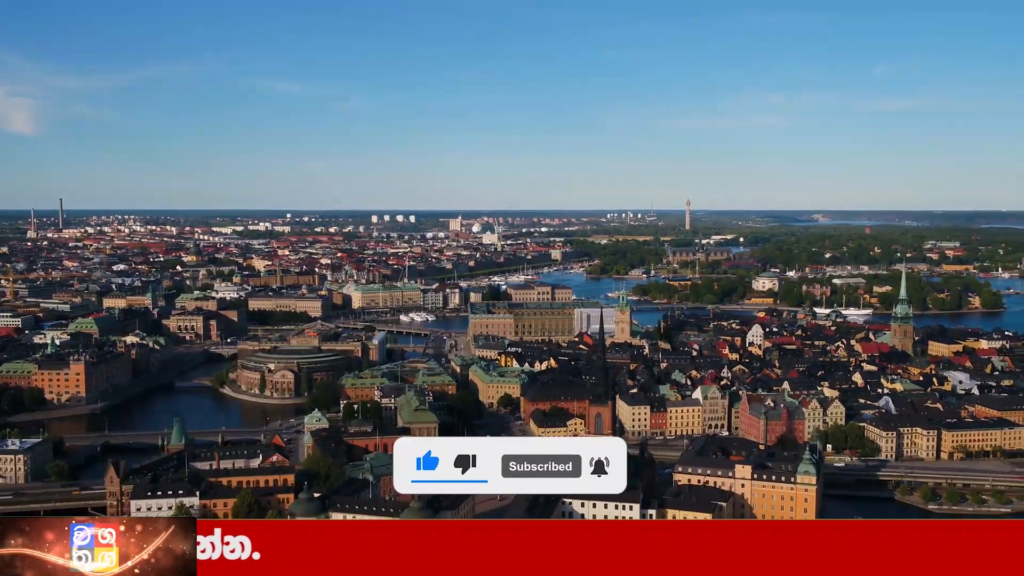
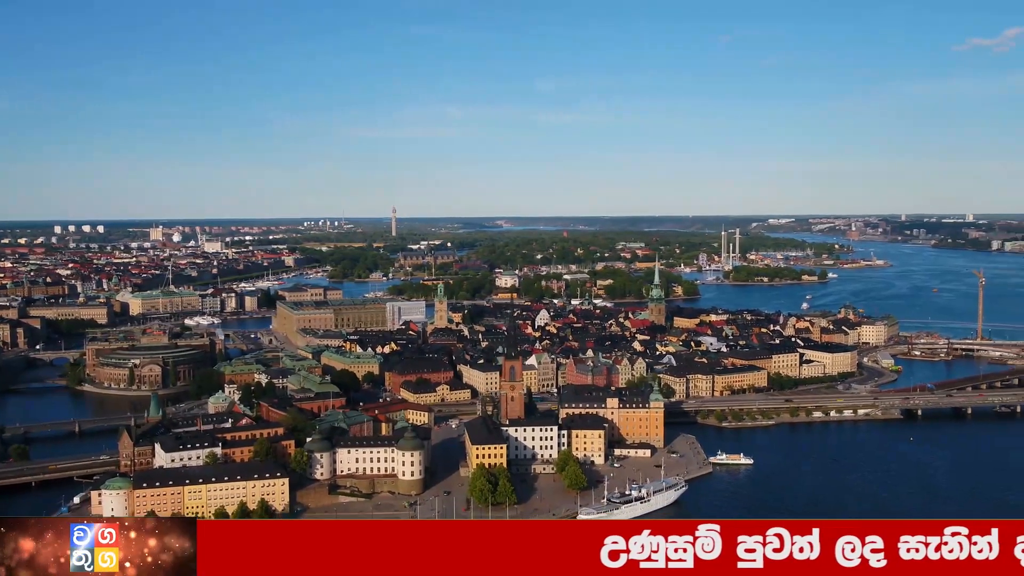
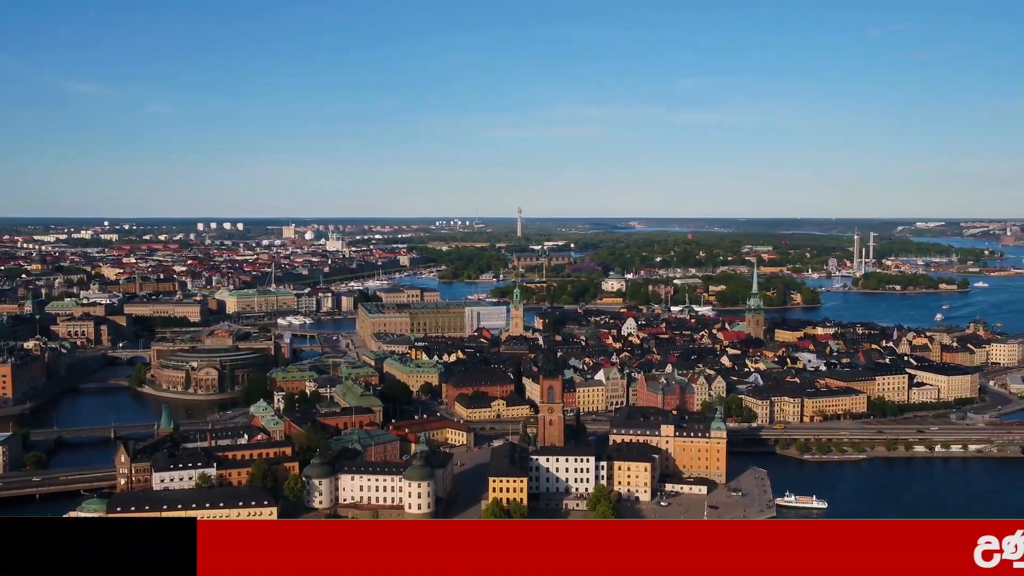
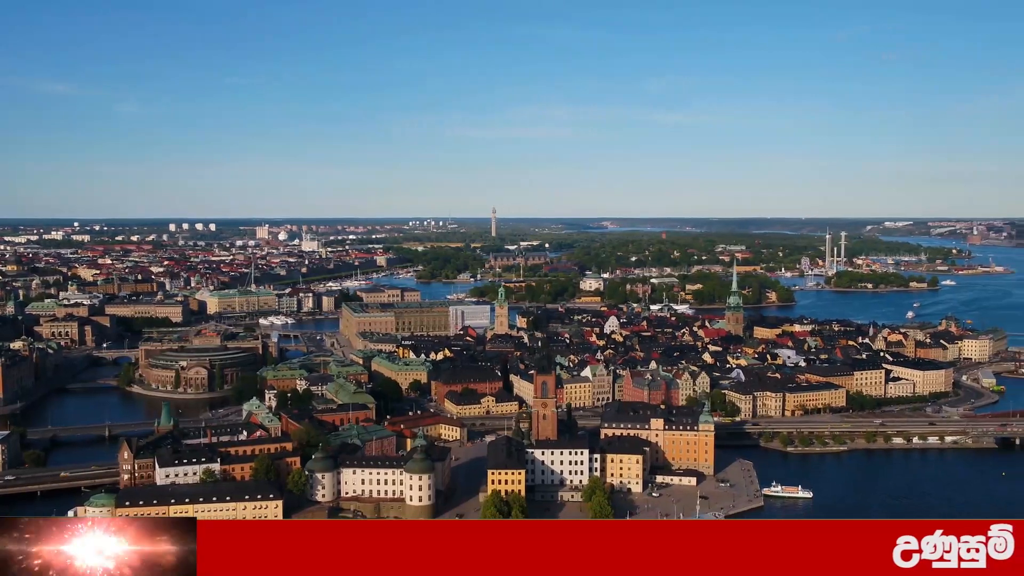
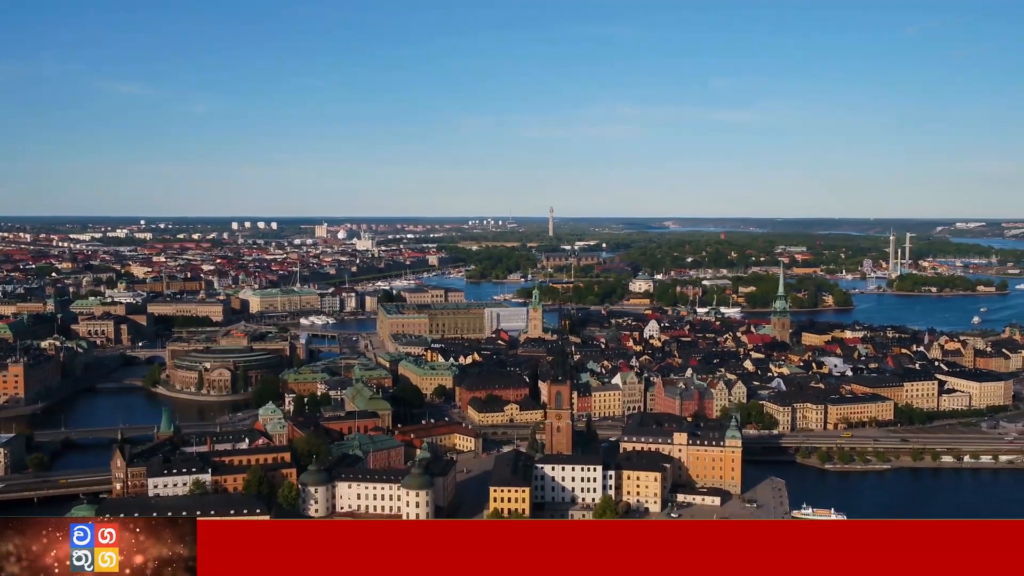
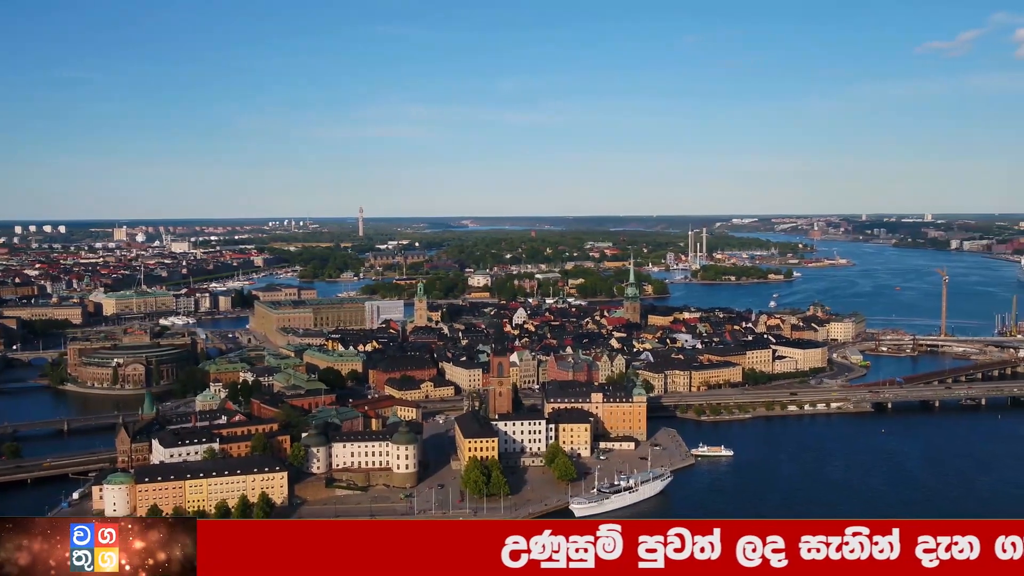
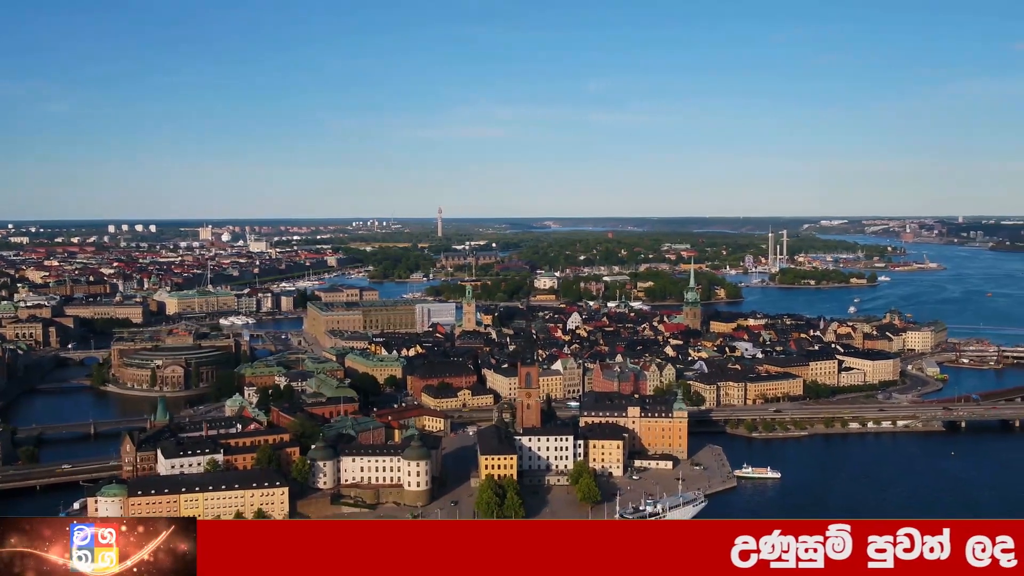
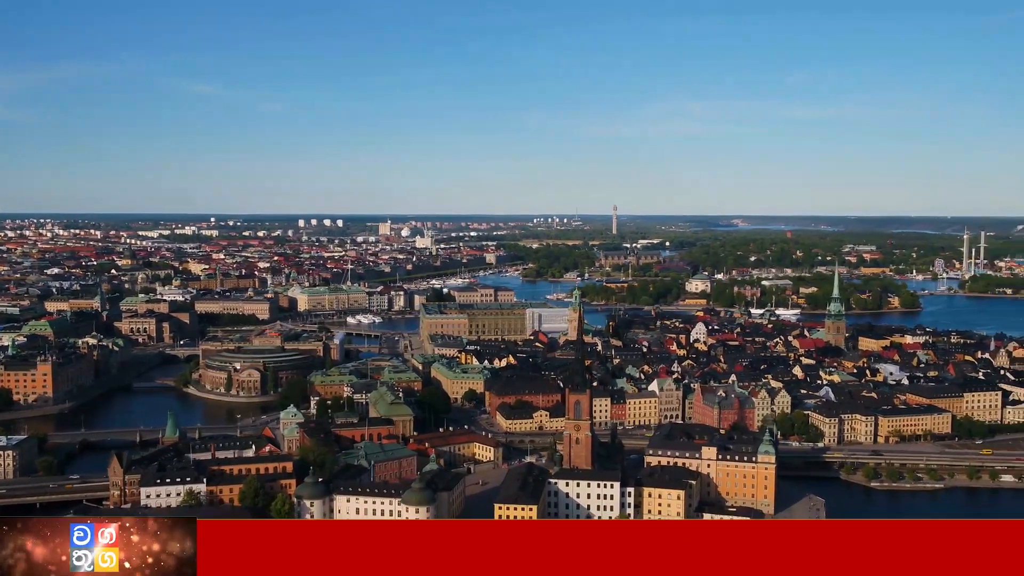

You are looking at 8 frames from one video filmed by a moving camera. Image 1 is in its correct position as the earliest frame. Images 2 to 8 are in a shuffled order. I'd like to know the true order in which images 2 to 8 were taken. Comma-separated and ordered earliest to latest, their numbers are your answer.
8, 5, 3, 4, 7, 2, 6
